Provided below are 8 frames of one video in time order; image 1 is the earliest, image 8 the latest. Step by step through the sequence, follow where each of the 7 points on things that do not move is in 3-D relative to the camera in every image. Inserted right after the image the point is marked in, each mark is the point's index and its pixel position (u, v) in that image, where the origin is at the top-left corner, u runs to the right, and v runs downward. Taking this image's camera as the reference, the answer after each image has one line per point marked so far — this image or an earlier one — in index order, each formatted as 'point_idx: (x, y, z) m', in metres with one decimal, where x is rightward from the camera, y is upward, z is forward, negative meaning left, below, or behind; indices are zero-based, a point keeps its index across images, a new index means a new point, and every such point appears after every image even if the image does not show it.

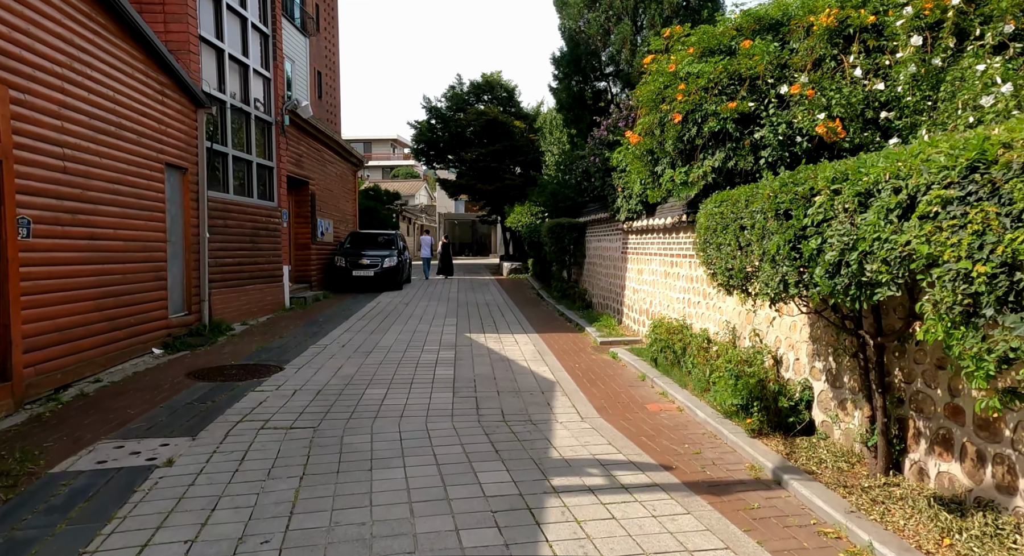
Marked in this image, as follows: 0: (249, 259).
0: (-4.6, +0.3, +11.6) m
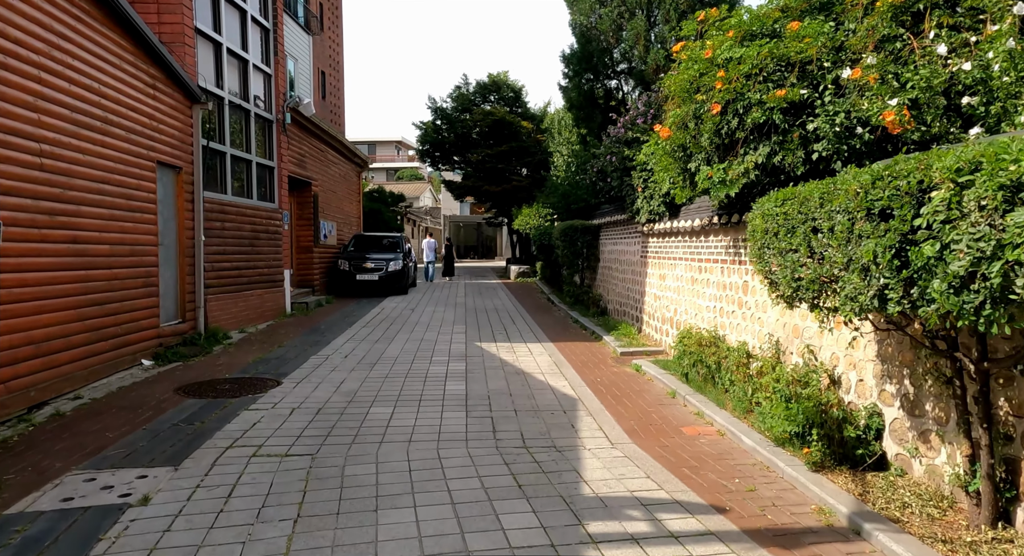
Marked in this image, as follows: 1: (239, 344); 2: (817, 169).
0: (-4.4, +0.2, +11.0) m
1: (-3.9, -0.9, +9.4) m
2: (+2.3, +0.8, +4.9) m
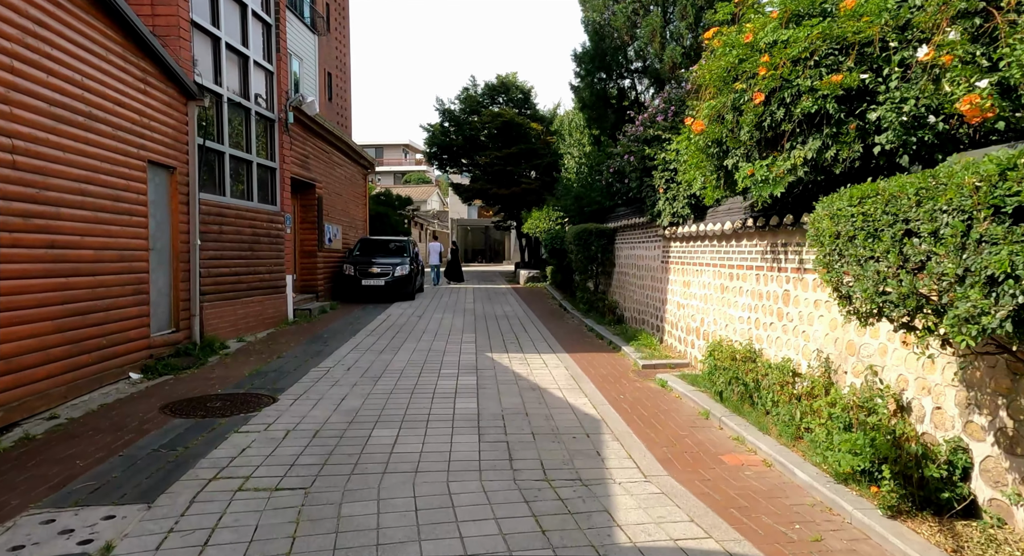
0: (-4.2, +0.1, +10.5) m
1: (-3.7, -1.0, +8.9) m
2: (+2.4, +0.7, +4.3) m
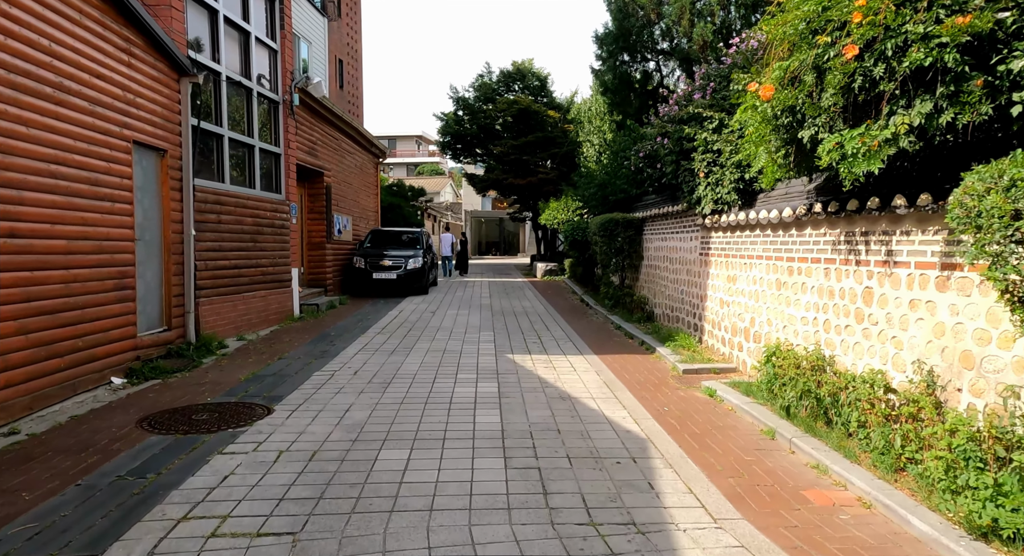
0: (-3.9, +0.2, +9.8) m
1: (-3.4, -0.9, +8.2) m
2: (+2.6, +0.8, +3.5) m
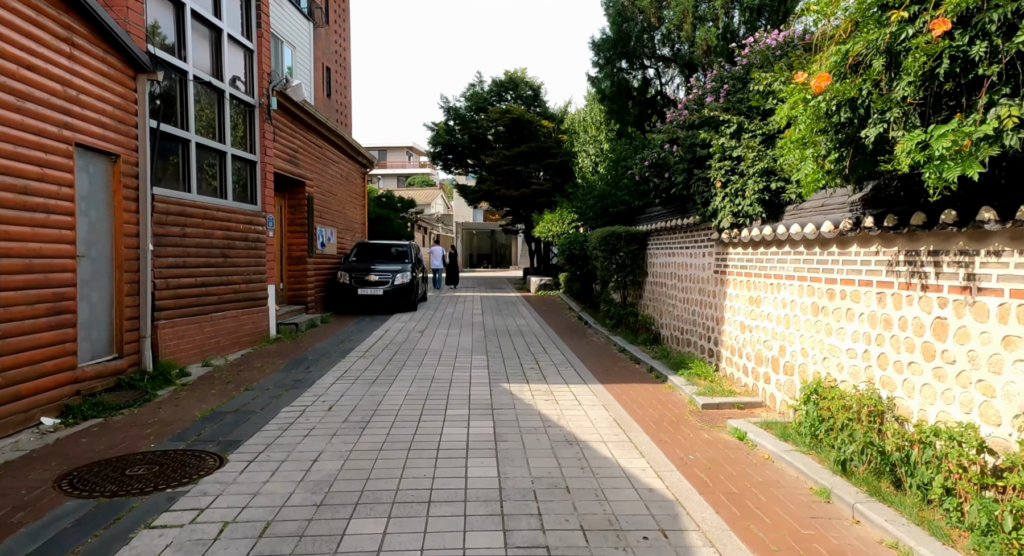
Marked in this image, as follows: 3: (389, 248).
0: (-3.9, 0.0, +8.9) m
1: (-3.5, -1.2, +7.3) m
2: (+2.6, +0.6, +2.7) m
3: (-2.9, +0.7, +15.6) m
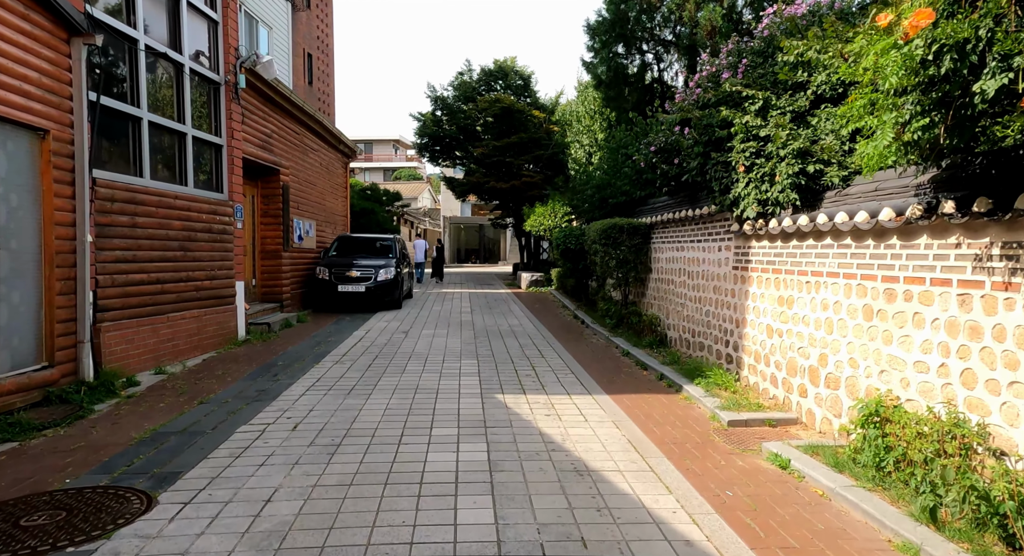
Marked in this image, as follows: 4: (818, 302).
0: (-4.0, 0.0, +7.9) m
1: (-3.5, -1.1, +6.3) m
2: (+2.7, +0.6, +1.8) m
3: (-3.1, +0.8, +14.7) m
4: (+2.4, -0.2, +5.2) m
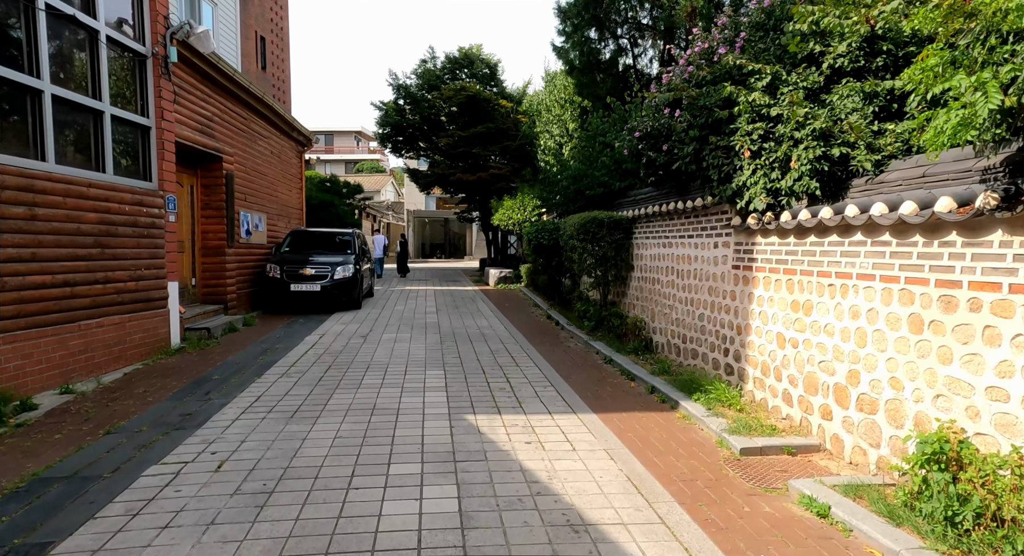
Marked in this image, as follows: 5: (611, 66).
0: (-4.3, 0.0, +6.8) m
1: (-3.7, -1.2, +5.2) m
2: (+2.7, +0.6, +1.1) m
3: (-3.8, +0.9, +13.6) m
4: (+2.2, -0.2, +4.4) m
5: (+2.3, +4.8, +14.8) m
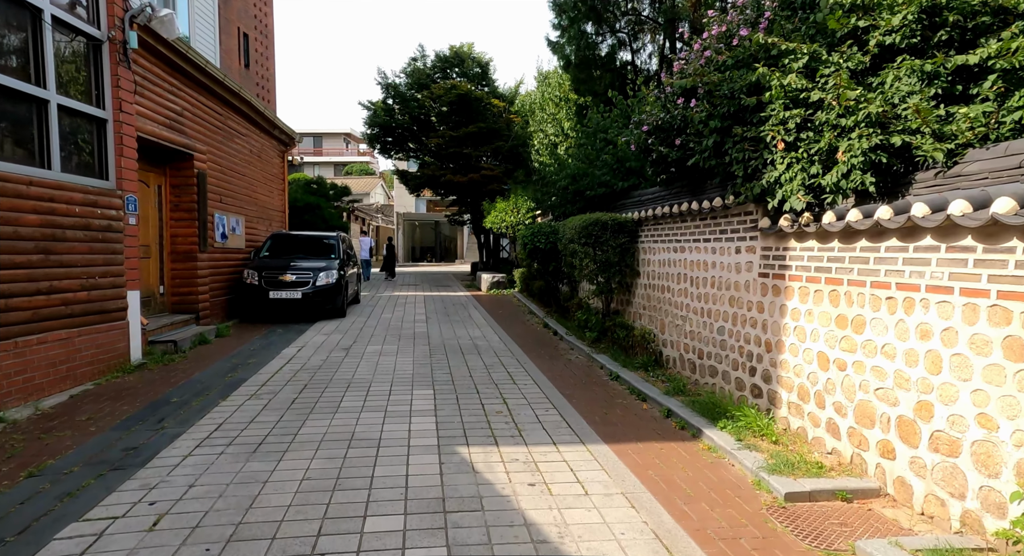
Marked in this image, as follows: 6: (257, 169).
0: (-4.4, -0.1, +6.0) m
1: (-3.7, -1.2, +4.4) m
2: (+2.7, +0.5, +0.4) m
3: (-3.9, +0.7, +12.8) m
4: (+2.2, -0.3, +3.7) m
5: (+2.1, +4.7, +14.1) m
6: (-5.2, +2.2, +13.5) m
